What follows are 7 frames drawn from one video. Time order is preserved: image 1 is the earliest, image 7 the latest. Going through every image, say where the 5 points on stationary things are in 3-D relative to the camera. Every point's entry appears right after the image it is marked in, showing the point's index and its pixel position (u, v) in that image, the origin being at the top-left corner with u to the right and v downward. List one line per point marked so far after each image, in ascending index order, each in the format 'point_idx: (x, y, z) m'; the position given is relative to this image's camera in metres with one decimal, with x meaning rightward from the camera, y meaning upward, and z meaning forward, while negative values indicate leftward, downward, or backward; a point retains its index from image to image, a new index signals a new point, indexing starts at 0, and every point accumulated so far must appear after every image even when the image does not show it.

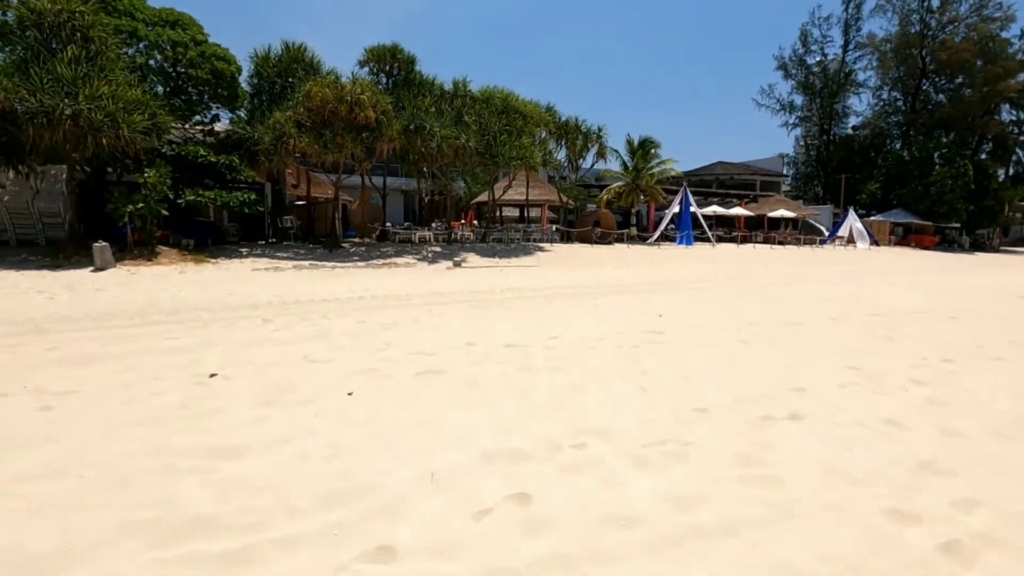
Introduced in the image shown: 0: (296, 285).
0: (-5.1, +0.1, +12.7) m
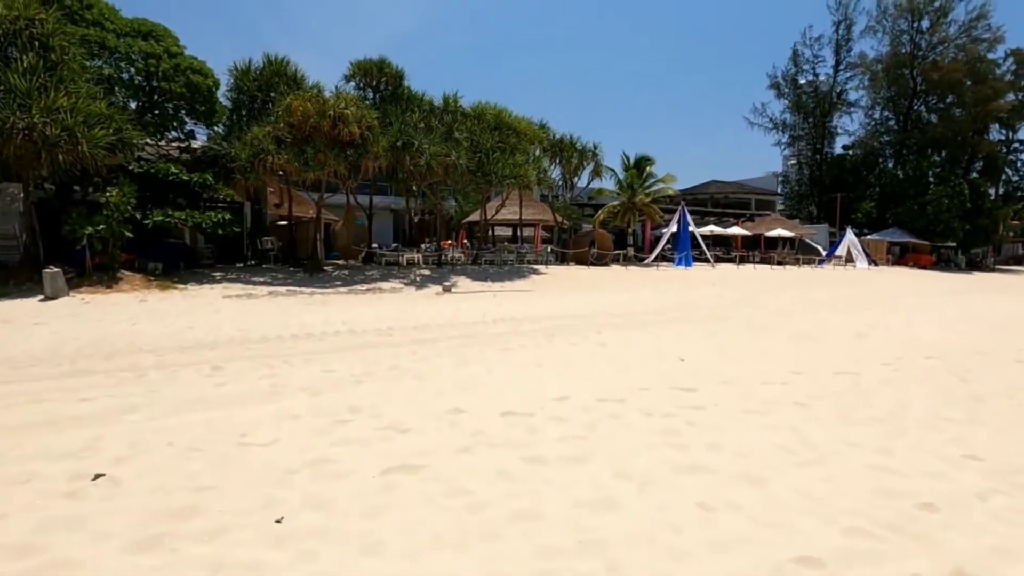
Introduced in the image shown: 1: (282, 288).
0: (-5.2, -0.6, +11.5) m
1: (-6.6, 0.0, +15.4) m
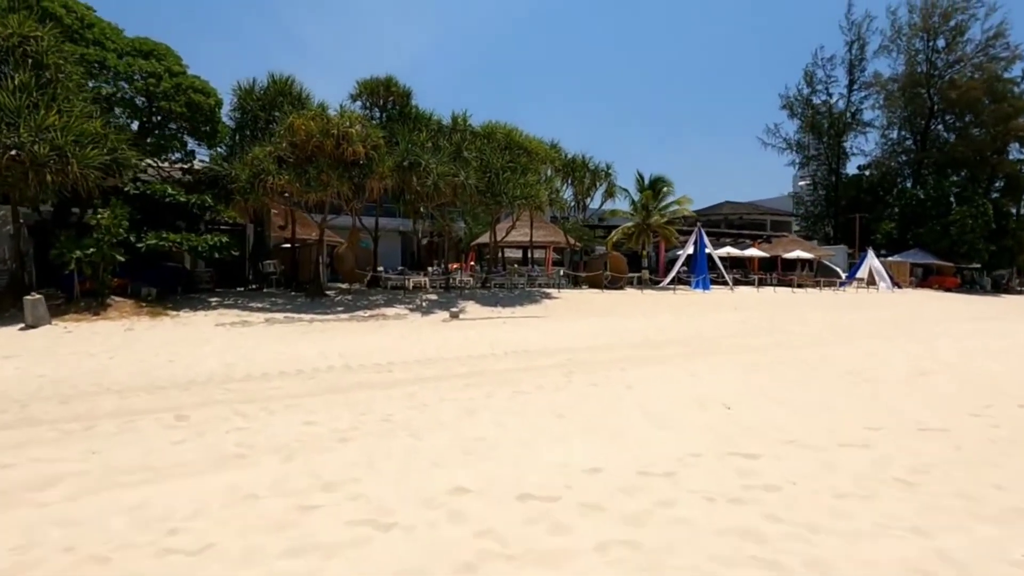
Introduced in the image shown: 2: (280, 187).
0: (-5.0, -1.2, +10.6) m
1: (-6.3, -0.7, +14.6) m
2: (-7.0, +3.0, +16.1) m
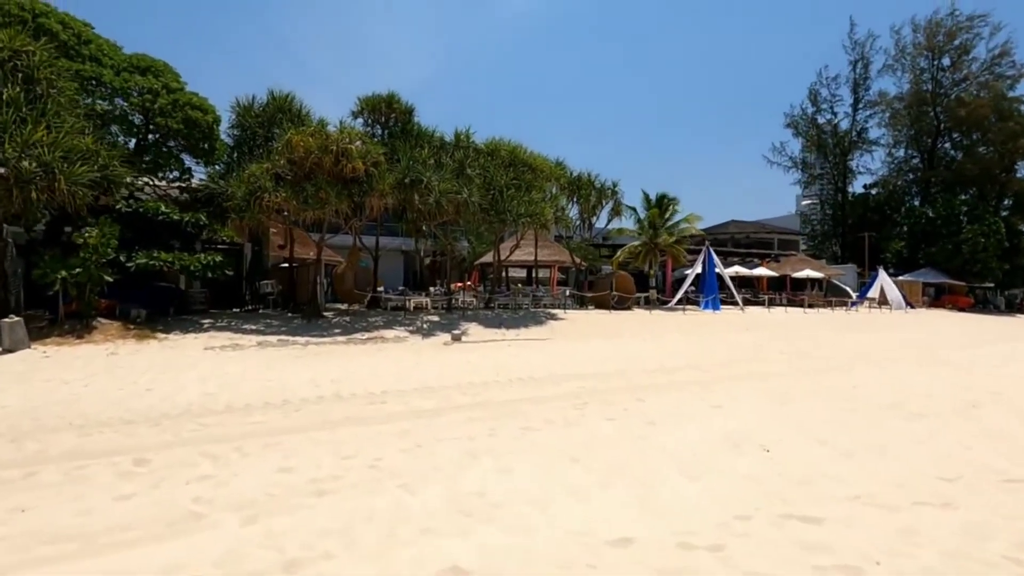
0: (-4.9, -1.6, +9.9) m
1: (-6.2, -1.3, +13.9) m
2: (-6.8, +2.4, +15.6) m
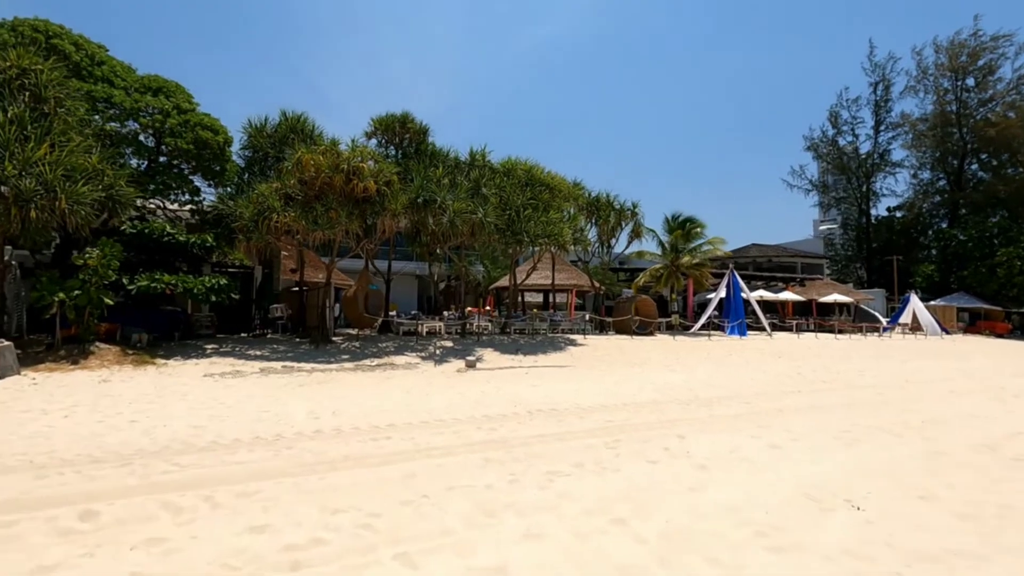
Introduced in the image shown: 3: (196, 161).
0: (-4.5, -1.9, +9.1) m
1: (-5.8, -1.9, +13.2) m
2: (-6.3, +1.8, +15.0) m
3: (-9.7, +3.9, +16.5) m
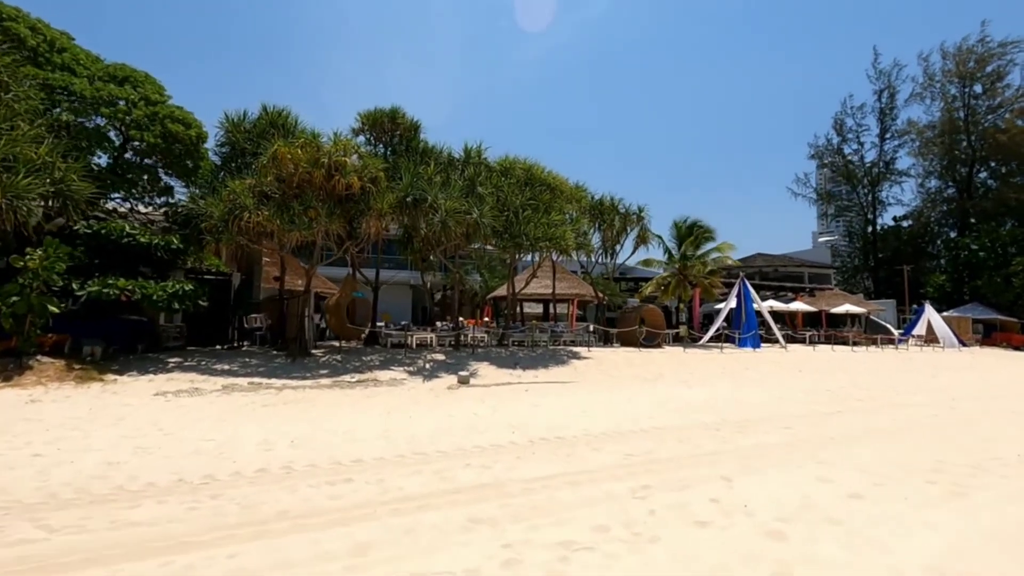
0: (-4.6, -2.0, +7.6) m
1: (-5.8, -2.0, +11.7) m
2: (-6.4, +1.6, +13.6) m
3: (-9.8, +3.7, +15.1) m
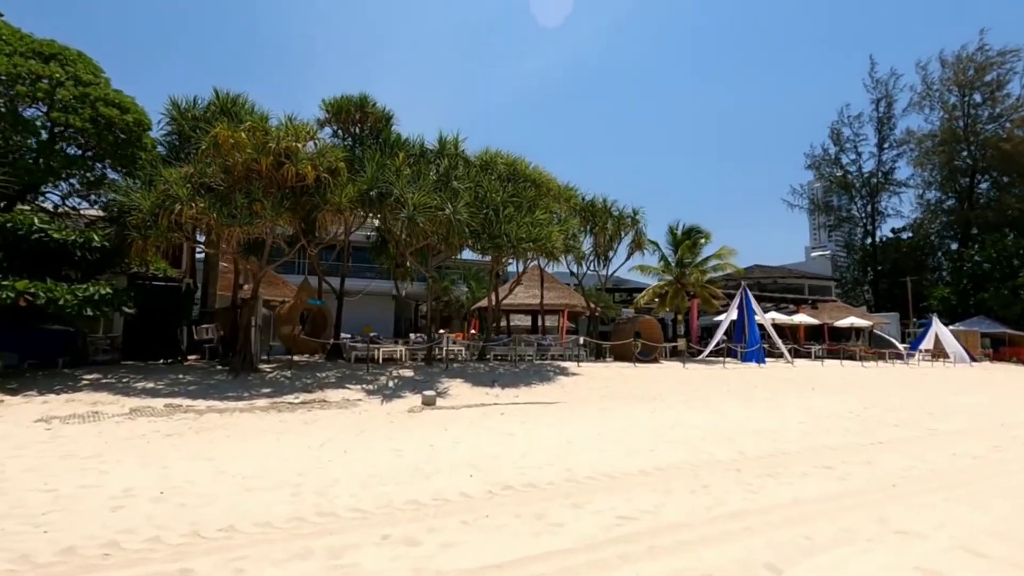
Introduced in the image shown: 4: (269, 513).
0: (-5.0, -1.9, +5.7) m
1: (-6.3, -2.0, +9.8) m
2: (-6.9, +1.5, +11.8) m
3: (-10.3, +3.5, +13.3) m
4: (-2.0, -1.8, +4.5) m
